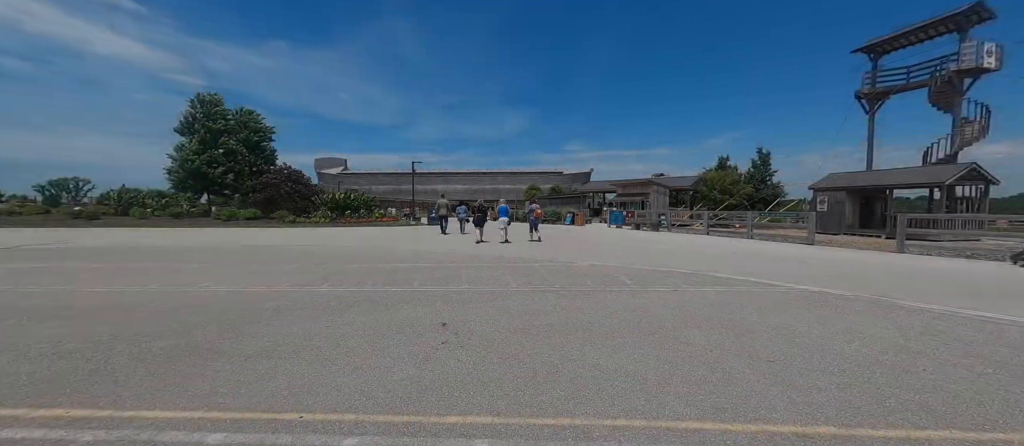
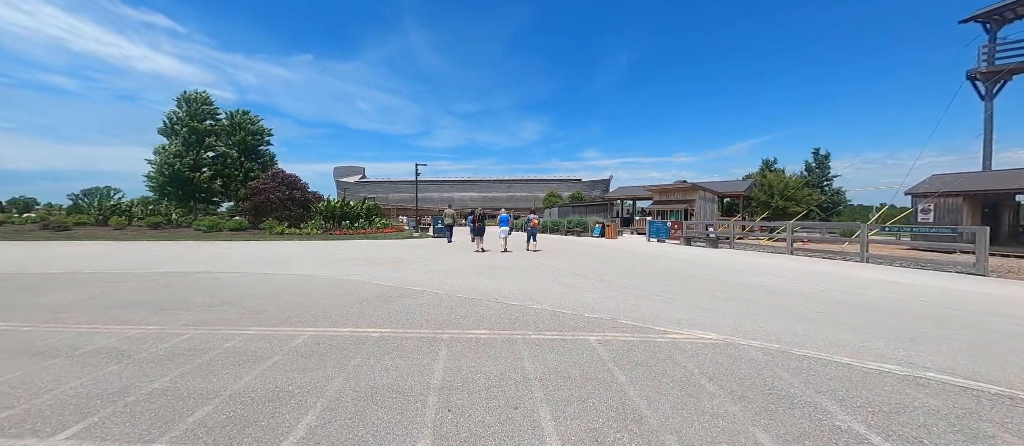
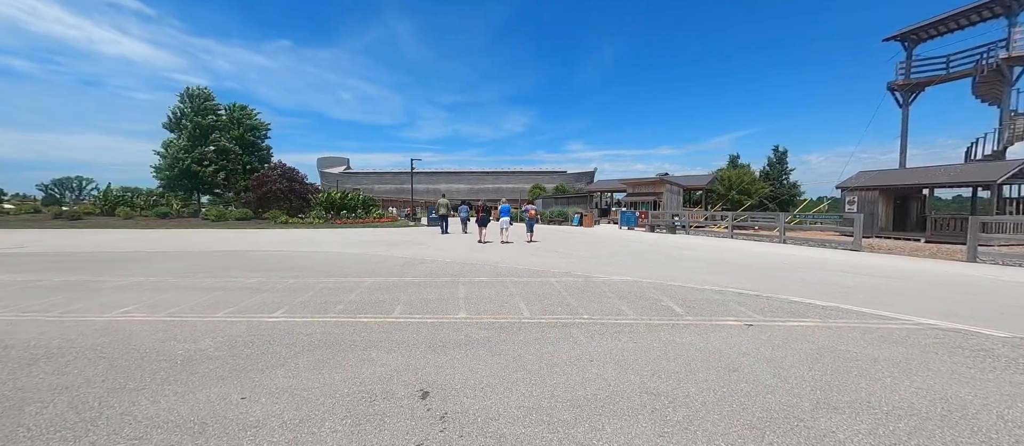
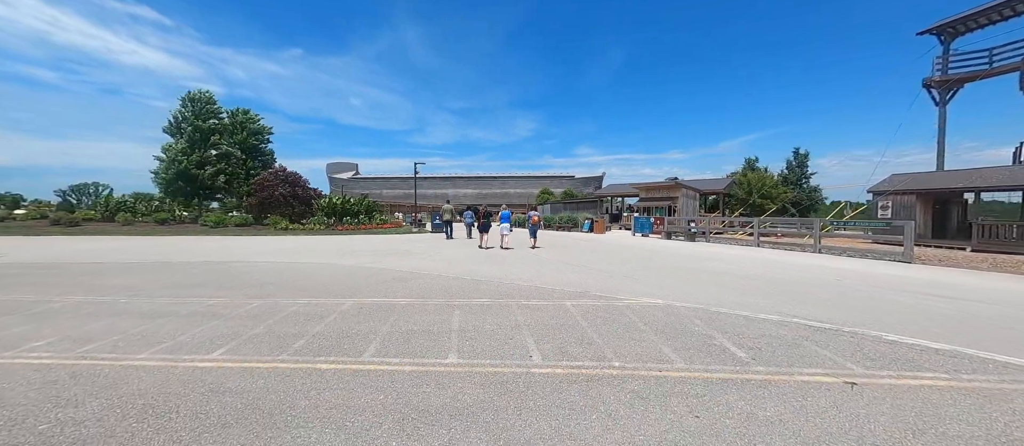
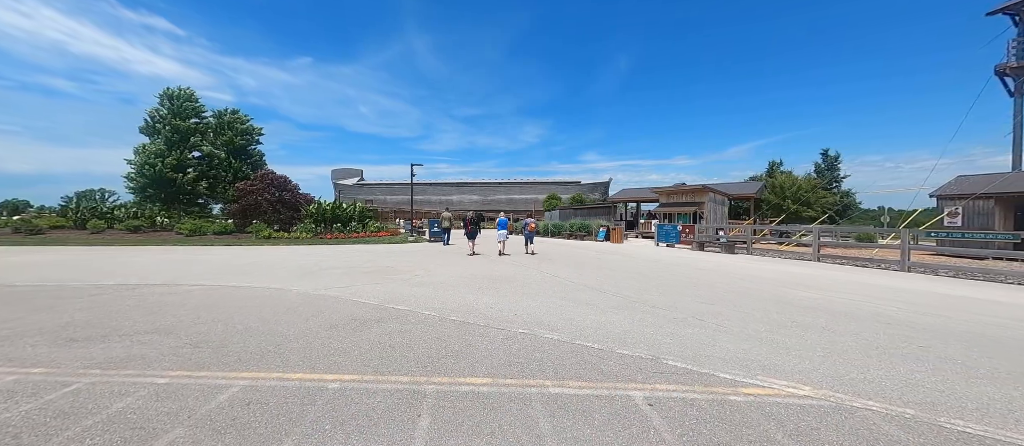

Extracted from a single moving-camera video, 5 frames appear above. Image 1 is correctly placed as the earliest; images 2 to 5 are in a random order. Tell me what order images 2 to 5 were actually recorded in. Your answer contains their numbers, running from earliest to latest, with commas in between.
3, 4, 2, 5
